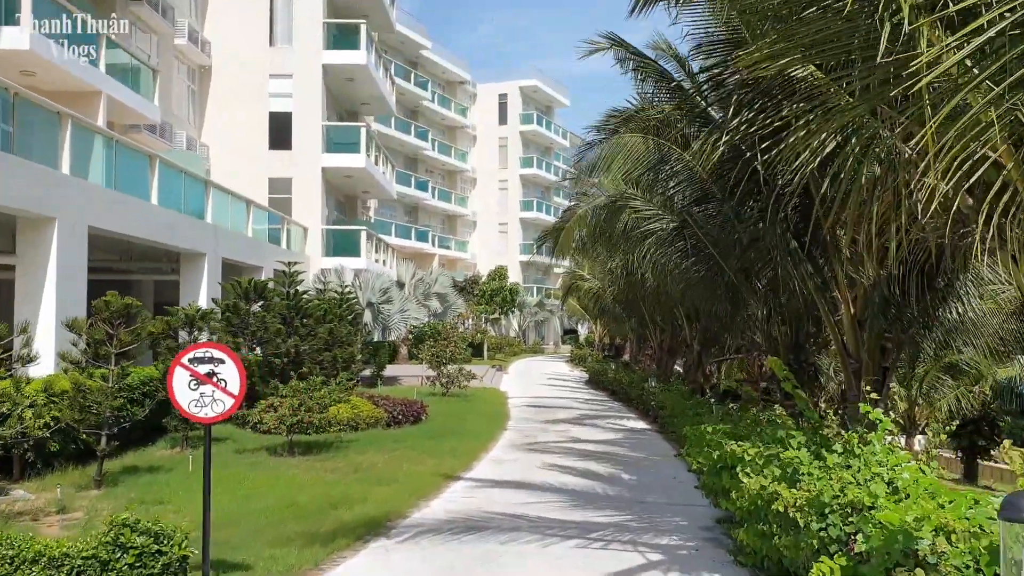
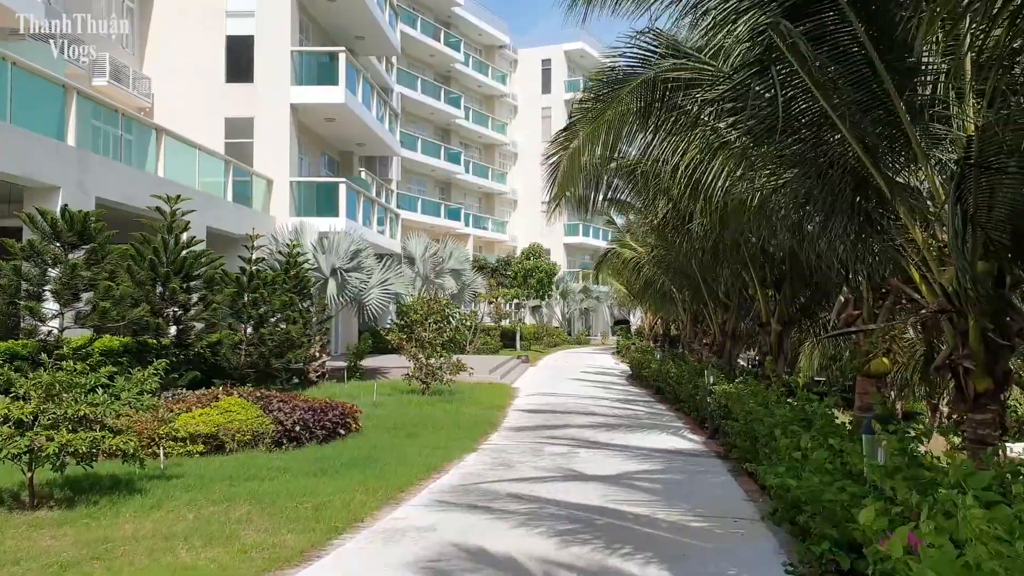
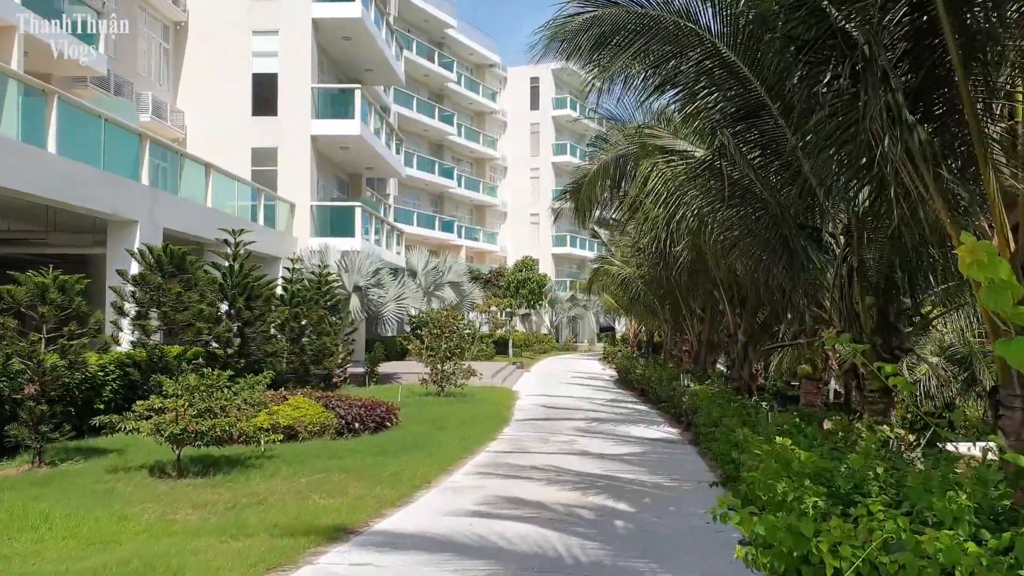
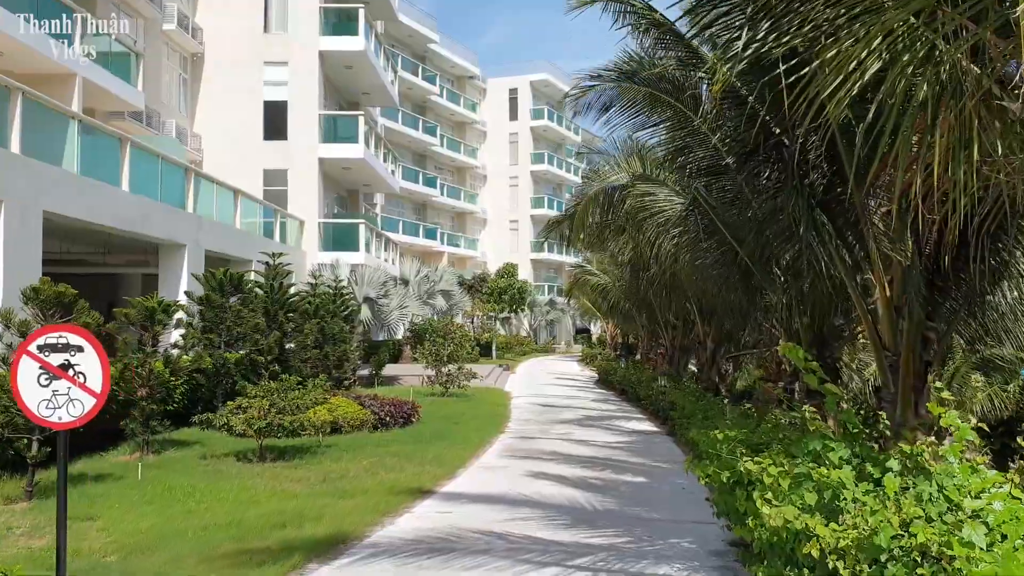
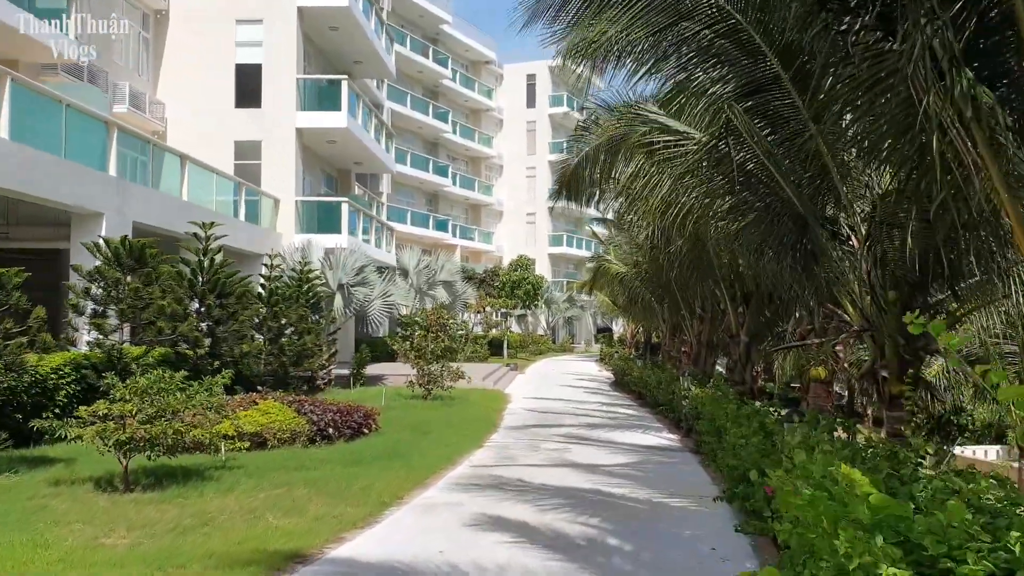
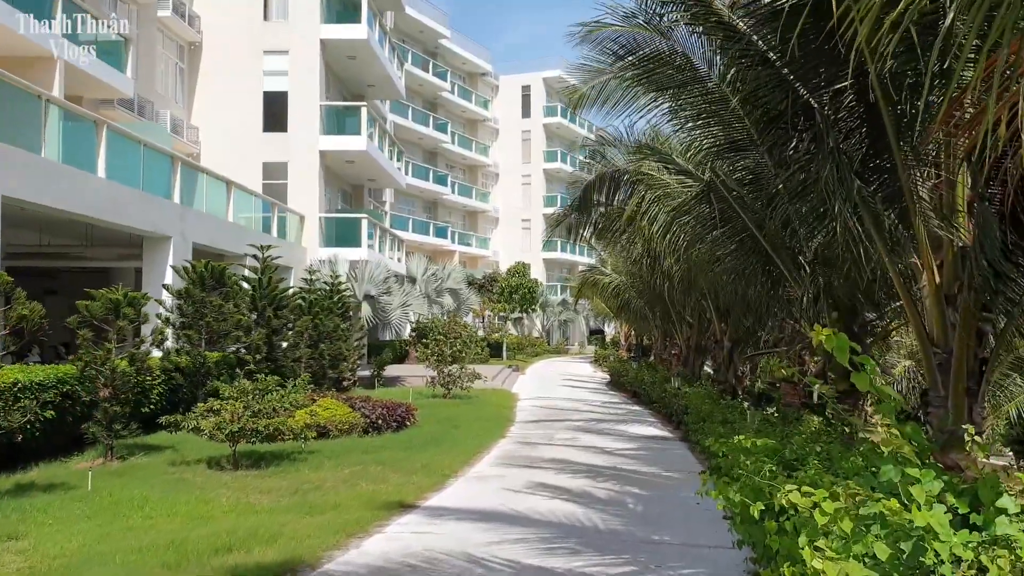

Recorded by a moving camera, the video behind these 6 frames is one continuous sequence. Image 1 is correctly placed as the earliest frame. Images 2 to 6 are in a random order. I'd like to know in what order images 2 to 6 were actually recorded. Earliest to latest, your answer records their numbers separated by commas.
4, 6, 3, 5, 2
